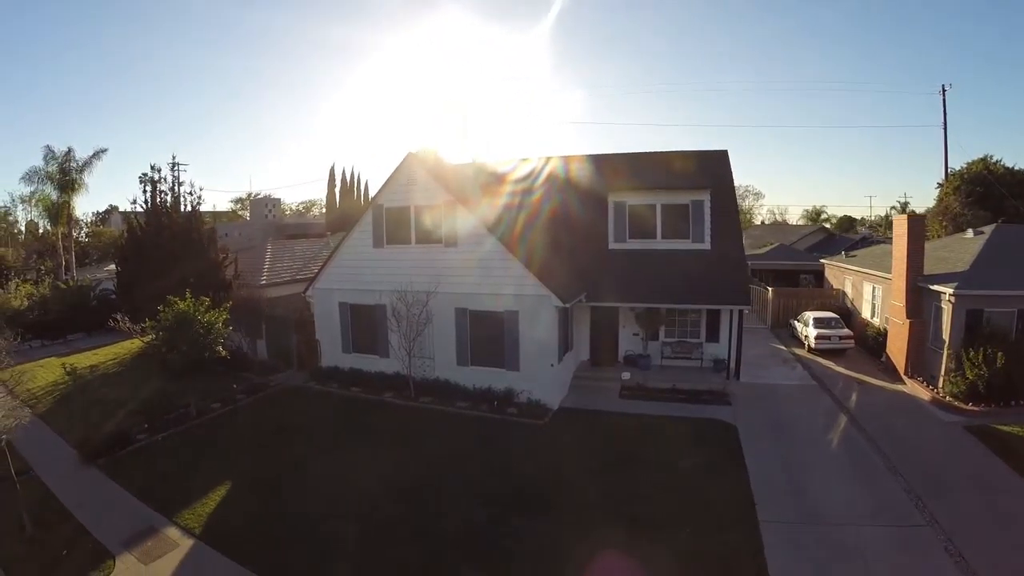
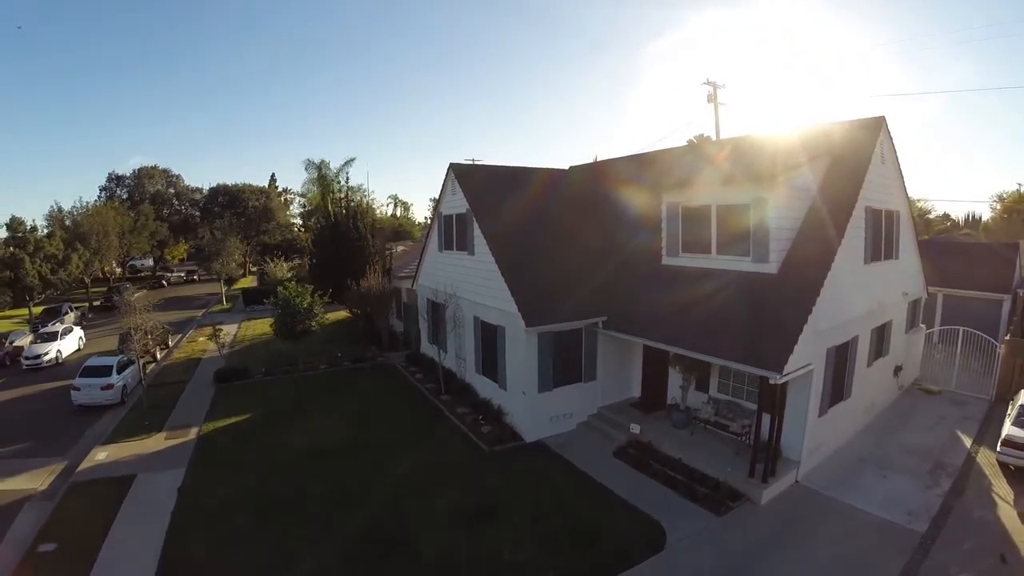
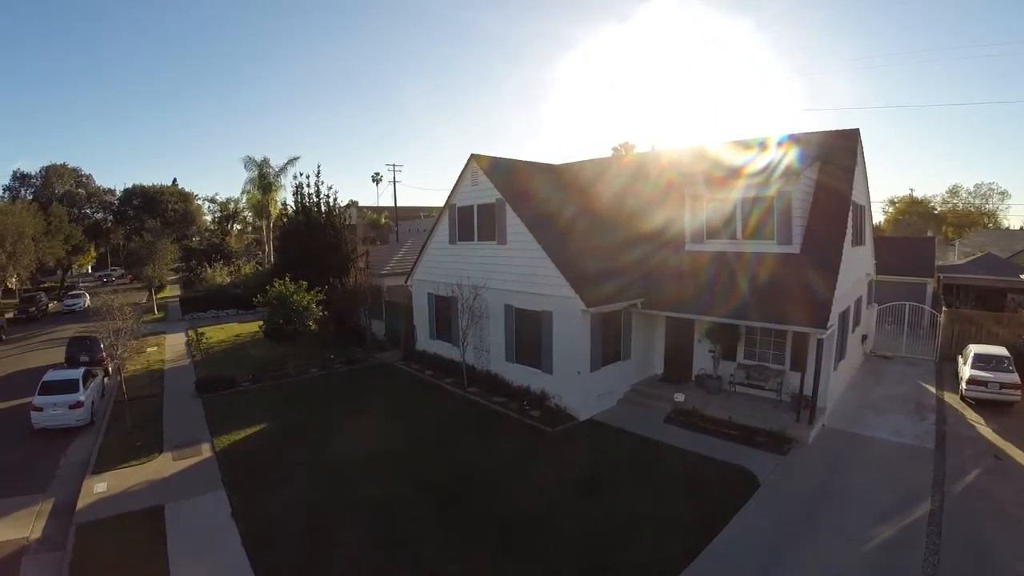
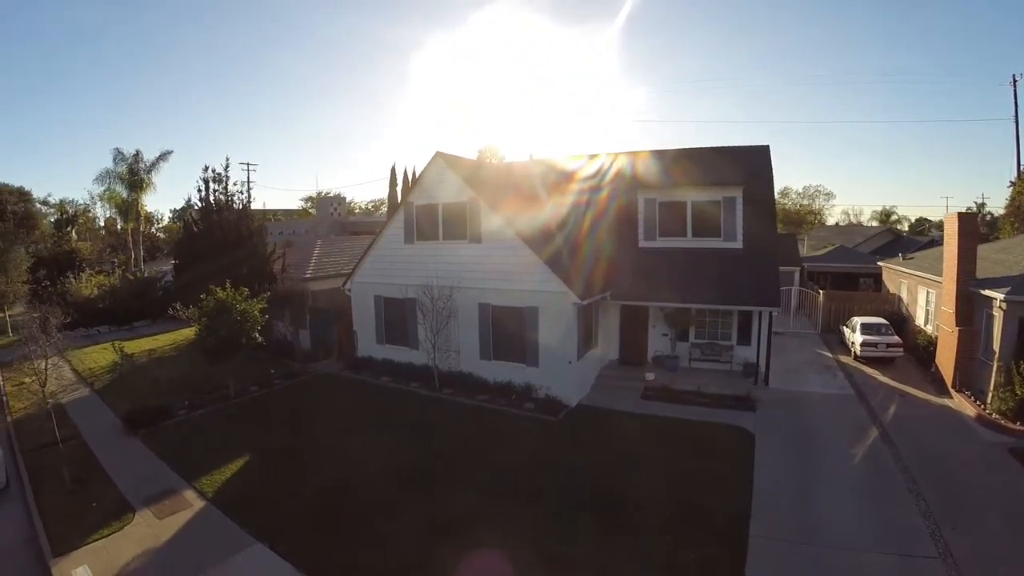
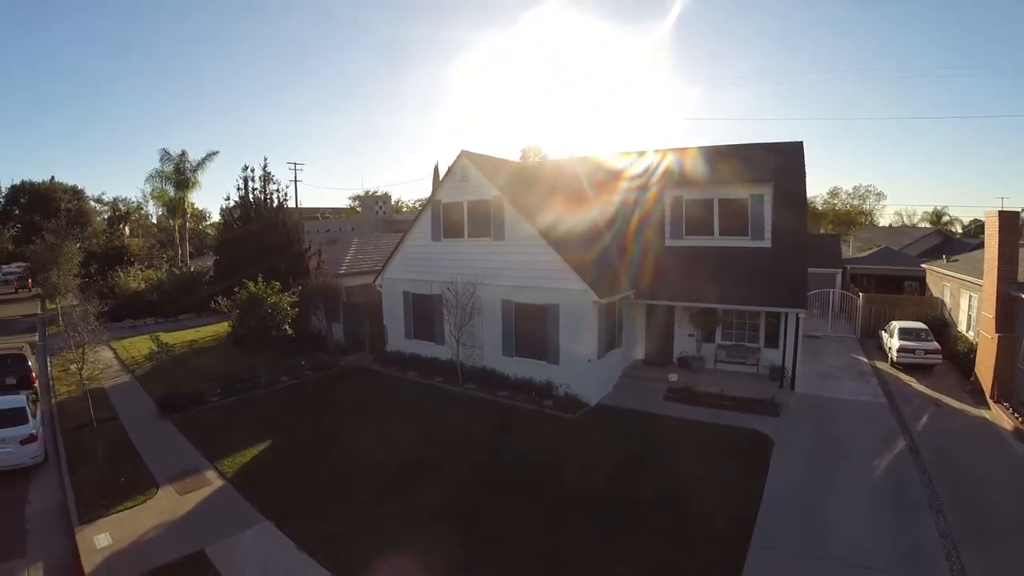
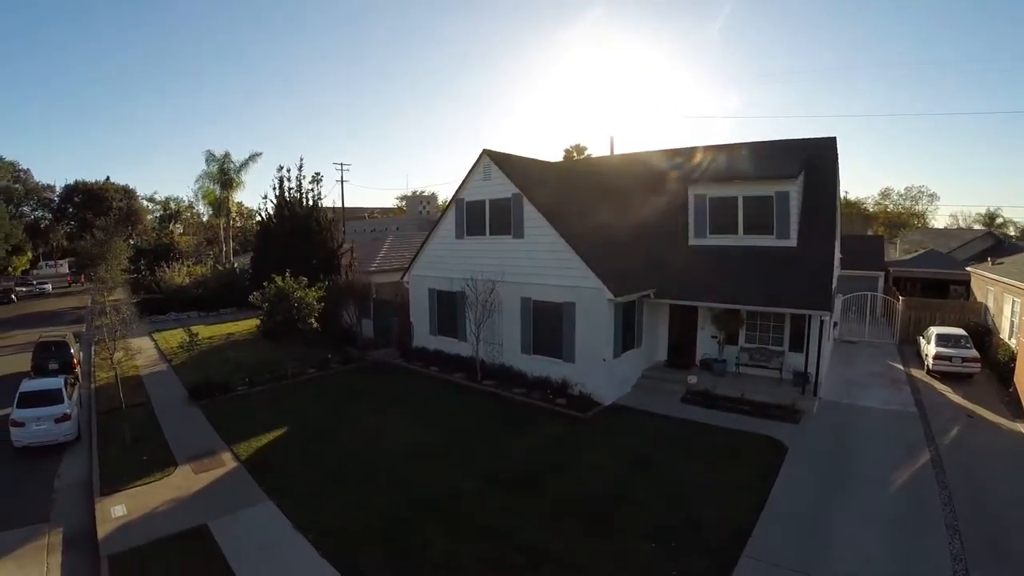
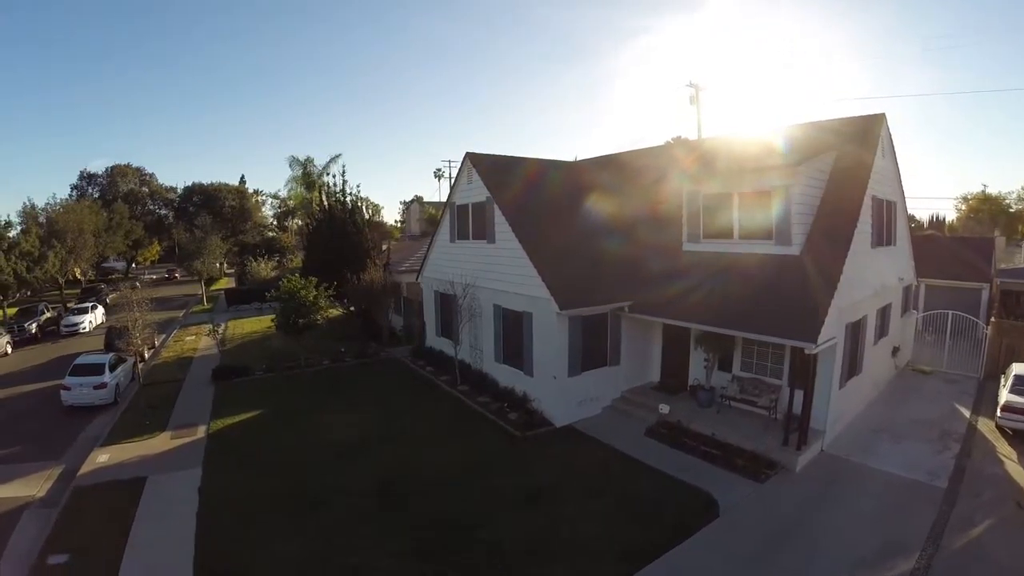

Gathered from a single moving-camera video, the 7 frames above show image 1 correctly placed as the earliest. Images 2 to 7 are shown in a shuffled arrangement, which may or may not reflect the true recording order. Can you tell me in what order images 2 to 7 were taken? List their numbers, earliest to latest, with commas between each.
4, 5, 6, 3, 7, 2
